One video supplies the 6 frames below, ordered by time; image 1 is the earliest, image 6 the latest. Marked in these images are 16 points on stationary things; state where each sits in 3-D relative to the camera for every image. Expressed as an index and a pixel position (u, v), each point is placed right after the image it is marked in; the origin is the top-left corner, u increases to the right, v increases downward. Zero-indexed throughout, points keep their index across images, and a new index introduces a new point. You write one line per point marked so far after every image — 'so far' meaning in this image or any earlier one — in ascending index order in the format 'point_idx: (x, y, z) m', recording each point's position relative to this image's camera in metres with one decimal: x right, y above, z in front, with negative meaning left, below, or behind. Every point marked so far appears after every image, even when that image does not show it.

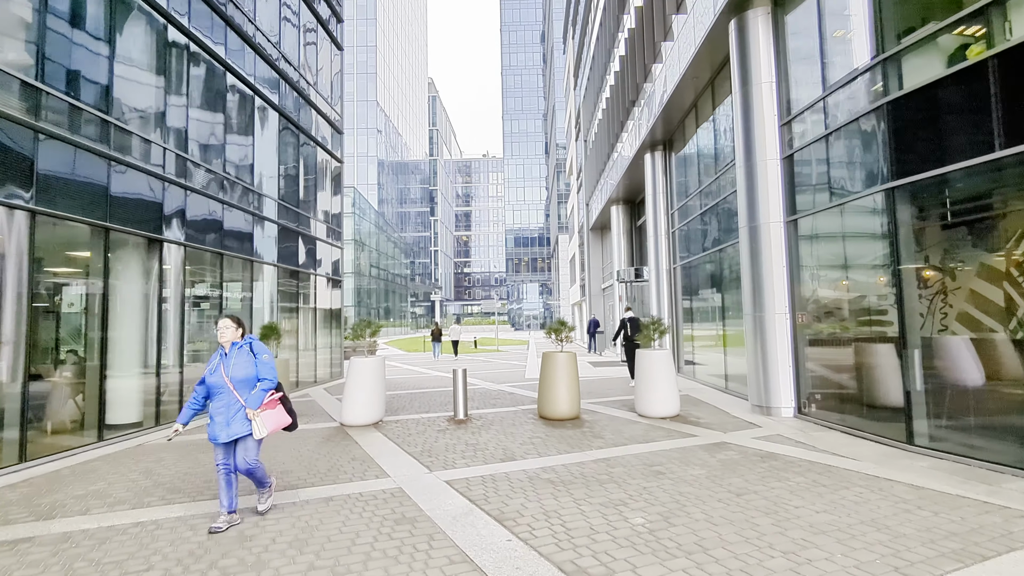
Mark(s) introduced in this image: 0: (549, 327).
0: (+0.6, -0.6, +9.4) m
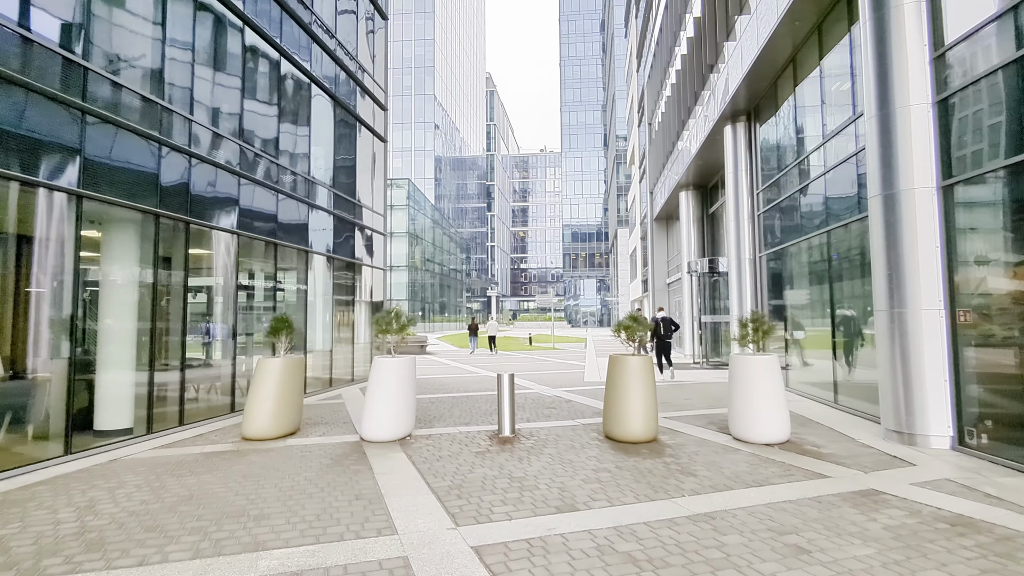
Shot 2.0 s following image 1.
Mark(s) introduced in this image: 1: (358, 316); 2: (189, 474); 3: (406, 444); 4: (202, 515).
0: (+1.3, -0.5, +7.5) m
1: (-4.0, -0.8, +15.9) m
2: (-3.0, -1.8, +5.7) m
3: (-1.2, -1.8, +7.1) m
4: (-2.3, -1.7, +4.5) m
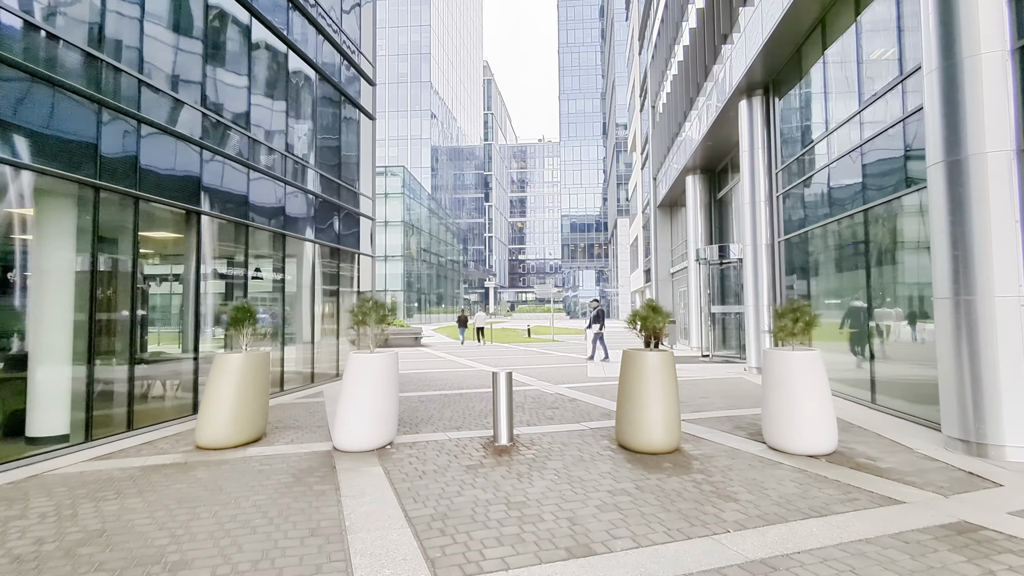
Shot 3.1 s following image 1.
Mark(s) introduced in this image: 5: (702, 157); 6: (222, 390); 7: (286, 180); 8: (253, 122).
0: (+1.3, -0.3, +6.5) m
1: (-4.0, -0.5, +14.8) m
2: (-3.1, -1.6, +4.7) m
3: (-1.3, -1.7, +6.1) m
4: (-2.3, -1.5, +3.4) m
5: (+6.2, +4.3, +19.7) m
6: (-3.1, -1.1, +6.5) m
7: (-4.5, +2.1, +11.9) m
8: (-4.7, +3.0, +11.0) m
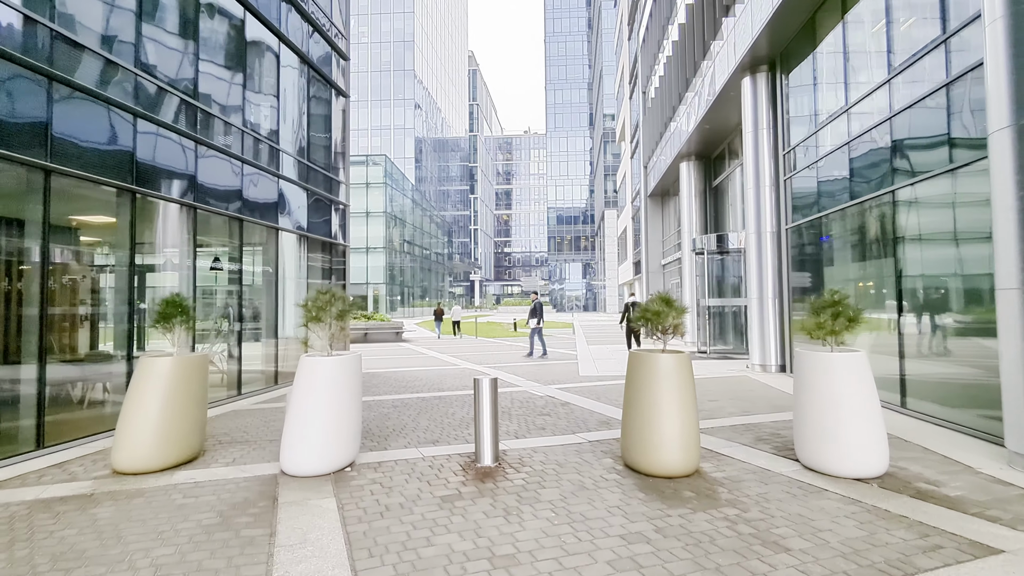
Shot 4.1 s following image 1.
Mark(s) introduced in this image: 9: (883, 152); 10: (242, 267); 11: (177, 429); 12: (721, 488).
0: (+1.2, -0.2, +5.4) m
1: (-4.3, -0.3, +13.6) m
2: (-3.2, -1.5, +3.5) m
3: (-1.4, -1.6, +5.0) m
4: (-2.4, -1.5, +2.3) m
5: (+5.7, +4.5, +18.8) m
6: (-3.2, -1.0, +5.3) m
7: (-4.7, +2.3, +10.7) m
8: (-4.9, +3.2, +9.8) m
9: (+5.2, +1.9, +8.8) m
10: (-4.8, +0.4, +10.9) m
11: (-3.0, -1.3, +5.4) m
12: (+1.6, -1.5, +4.6) m
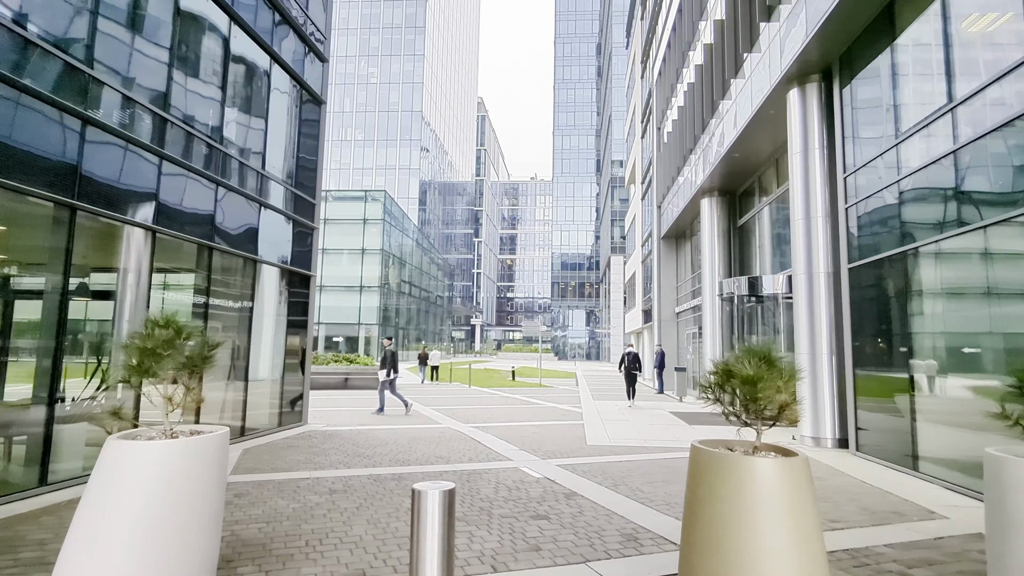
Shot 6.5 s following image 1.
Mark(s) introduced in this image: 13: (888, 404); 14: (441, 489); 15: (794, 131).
0: (+1.0, -0.4, +3.1) m
1: (-4.4, -1.0, +11.3) m
2: (-3.3, -1.5, +1.1) m
3: (-1.6, -1.7, +2.6) m
4: (-2.5, -1.4, -0.1) m
5: (+5.8, +3.1, +16.7) m
6: (-3.4, -1.1, +3.0) m
7: (-4.8, +1.8, +8.6) m
8: (-5.0, +2.8, +7.7) m
9: (+5.2, +1.3, +6.6) m
10: (-4.9, -0.1, +8.6) m
11: (-3.1, -1.4, +3.0) m
12: (+1.4, -1.7, +2.1) m
13: (+5.3, -1.7, +8.6) m
14: (-0.3, -1.0, +3.1) m
15: (+5.0, +2.8, +10.9) m
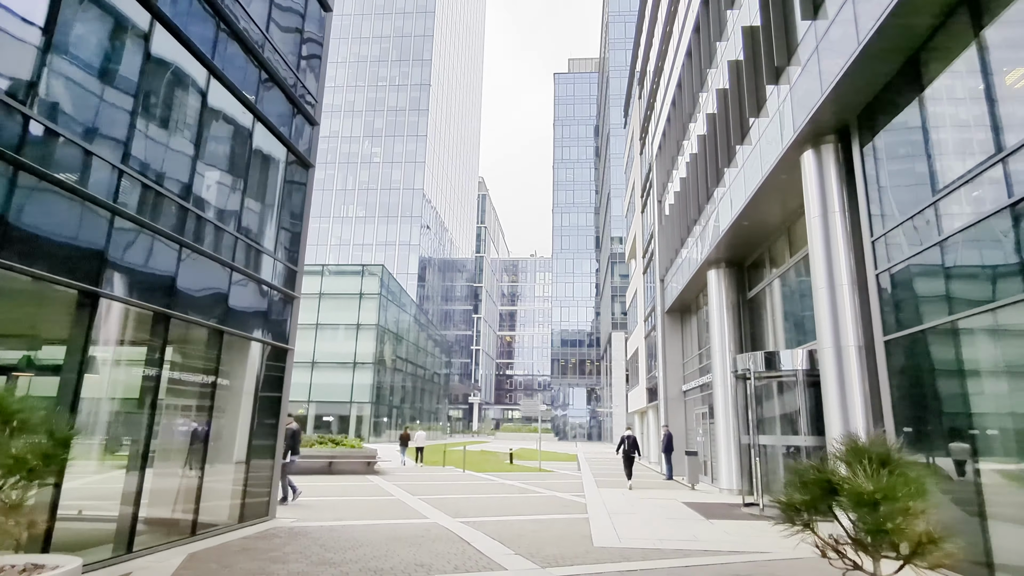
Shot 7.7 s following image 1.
0: (+1.0, -0.7, +2.1) m
1: (-4.5, -2.2, +10.1) m
2: (-3.4, -1.4, 0.0) m
3: (-1.6, -1.8, +1.4) m
4: (-2.6, -1.2, -1.2) m
5: (+5.7, +1.1, +16.0) m
6: (-3.4, -1.3, +1.8) m
7: (-4.8, +0.9, +7.8) m
8: (-5.0, +2.0, +7.1) m
9: (+5.1, +0.6, +5.8) m
10: (-4.9, -1.0, +7.6) m
11: (-3.2, -1.6, +1.8) m
12: (+1.3, -1.8, +1.0) m
13: (+5.3, -2.6, +7.4) m
14: (-0.4, -1.2, +1.9) m
15: (+5.0, +1.5, +10.2) m
